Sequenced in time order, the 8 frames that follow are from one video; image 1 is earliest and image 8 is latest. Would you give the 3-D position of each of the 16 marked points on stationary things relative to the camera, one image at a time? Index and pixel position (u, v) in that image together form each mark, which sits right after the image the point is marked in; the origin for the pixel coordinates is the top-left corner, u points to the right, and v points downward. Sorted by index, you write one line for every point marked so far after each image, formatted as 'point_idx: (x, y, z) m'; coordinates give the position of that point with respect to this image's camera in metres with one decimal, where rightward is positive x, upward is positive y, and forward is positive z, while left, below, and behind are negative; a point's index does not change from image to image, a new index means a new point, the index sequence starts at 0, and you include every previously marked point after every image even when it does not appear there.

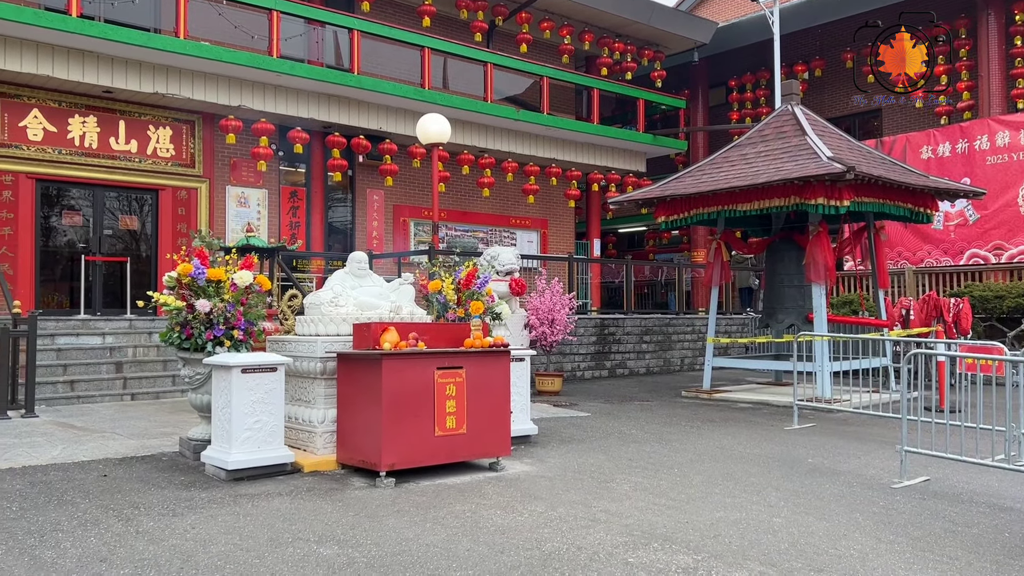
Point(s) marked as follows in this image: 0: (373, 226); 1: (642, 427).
0: (-2.5, +1.1, +15.0) m
1: (+1.3, -1.4, +8.5) m
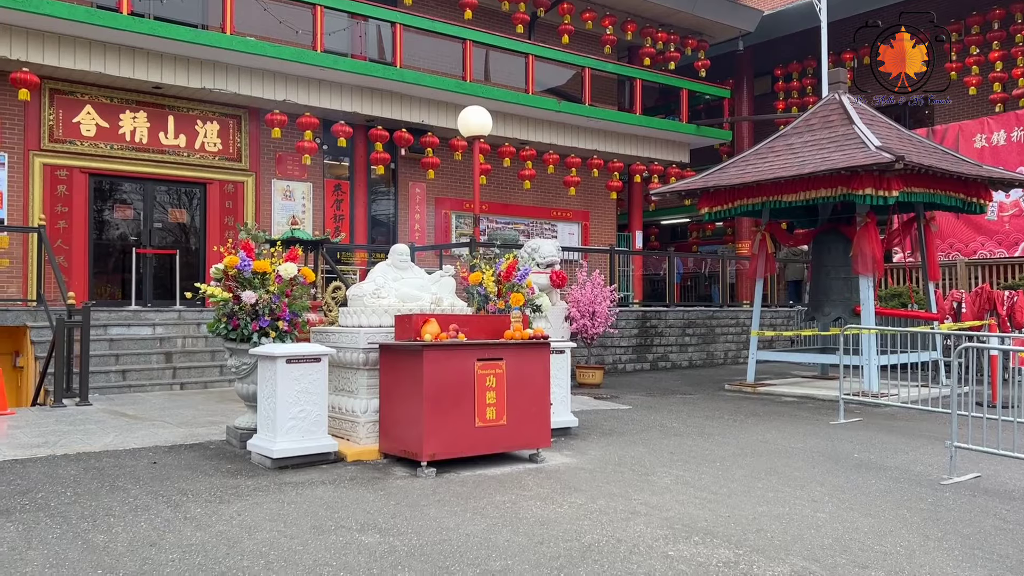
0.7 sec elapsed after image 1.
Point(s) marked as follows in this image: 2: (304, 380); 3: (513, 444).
0: (-1.7, +1.2, +15.1) m
1: (+1.7, -1.3, +8.4) m
2: (-1.4, -0.6, +5.8) m
3: (0.0, -1.1, +6.0) m
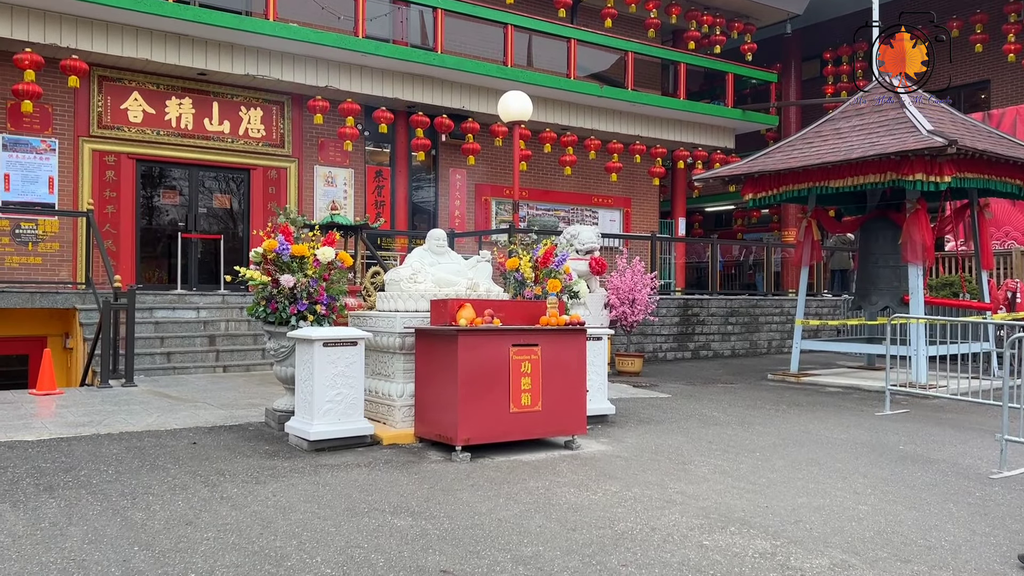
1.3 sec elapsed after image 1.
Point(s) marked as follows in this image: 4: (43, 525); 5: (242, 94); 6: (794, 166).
0: (-1.0, +1.4, +15.1) m
1: (+2.1, -1.2, +8.3) m
2: (-1.2, -0.5, +5.8) m
3: (+0.2, -1.0, +5.9) m
4: (-2.1, -1.1, +3.9) m
5: (-4.1, +2.9, +12.9) m
6: (+3.5, +1.5, +10.5) m
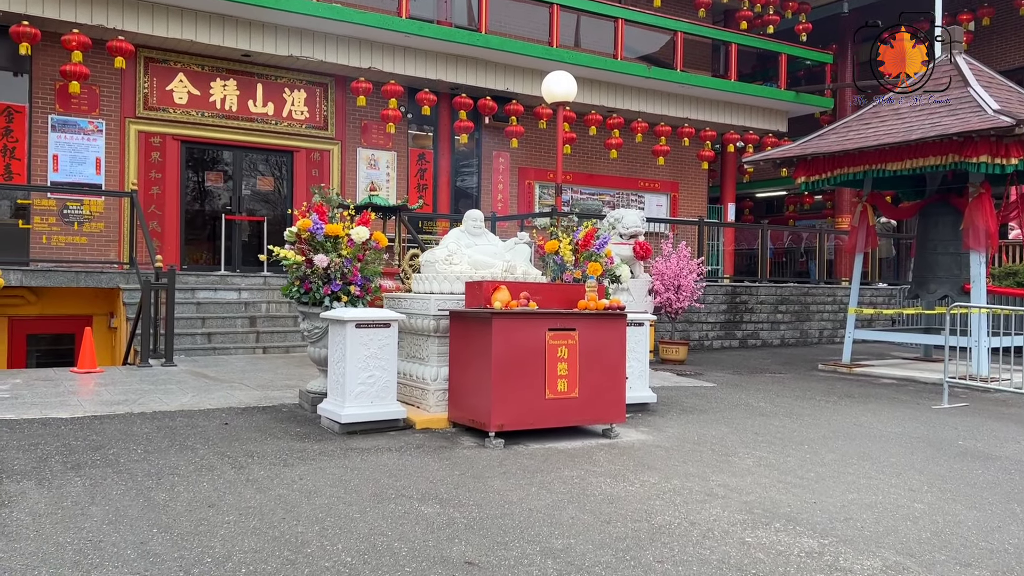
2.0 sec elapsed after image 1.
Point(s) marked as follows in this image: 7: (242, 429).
0: (-0.2, +1.7, +14.9) m
1: (+2.4, -1.0, +8.0) m
2: (-0.9, -0.4, +5.7) m
3: (+0.5, -0.9, +5.7) m
4: (-2.0, -1.0, +3.8) m
5: (-3.4, +3.2, +12.9) m
6: (+4.0, +1.7, +10.1) m
7: (-1.8, -0.9, +5.6) m
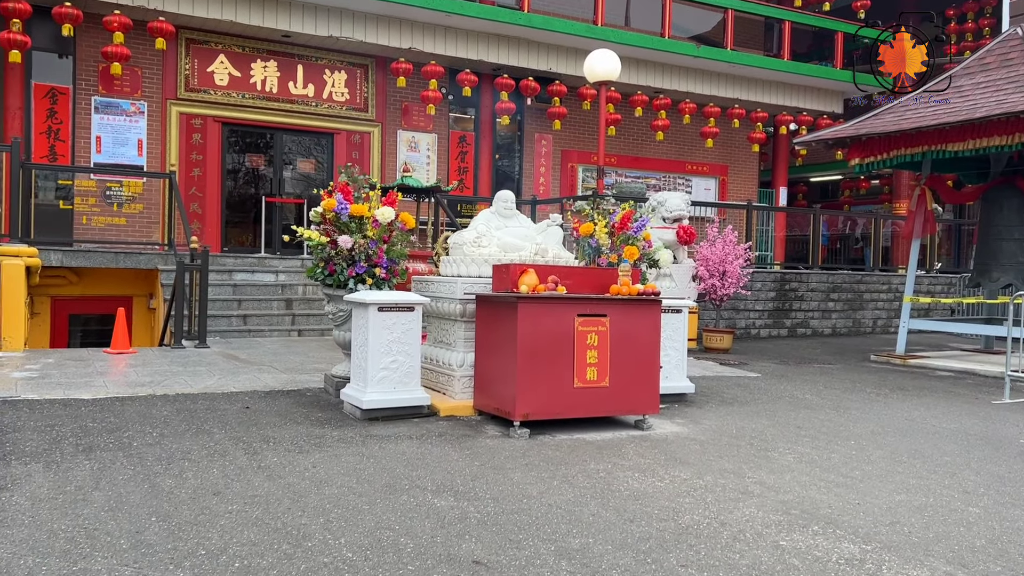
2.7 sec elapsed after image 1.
0: (+0.5, +2.0, +14.6) m
1: (+2.7, -0.9, +7.6) m
2: (-0.7, -0.3, +5.5) m
3: (+0.7, -0.8, +5.5) m
4: (-1.9, -0.9, +3.7) m
5: (-2.8, +3.5, +12.8) m
6: (+4.4, +1.8, +9.6) m
7: (-1.6, -0.8, +5.4) m
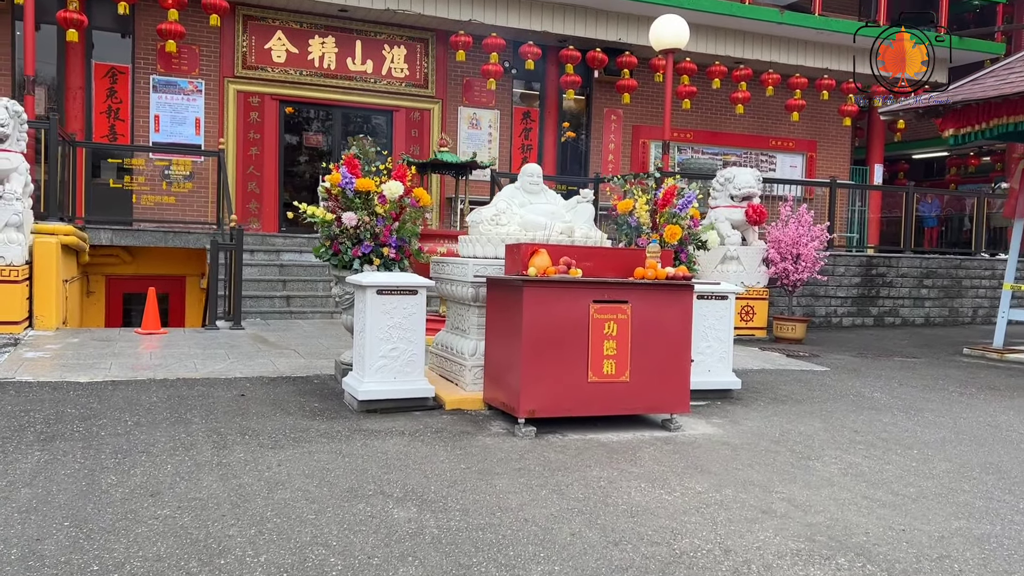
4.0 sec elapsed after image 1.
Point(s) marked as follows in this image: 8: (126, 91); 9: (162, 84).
0: (+1.6, +2.3, +13.9) m
1: (+3.0, -0.8, +6.8) m
2: (-0.7, -0.2, +5.1) m
3: (+0.7, -0.7, +4.9) m
4: (-2.1, -0.8, +3.4) m
5: (-1.8, +3.7, +12.5) m
6: (+5.0, +1.9, +8.5) m
7: (-1.5, -0.7, +5.1) m
8: (-5.1, +2.6, +11.3) m
9: (-4.7, +2.7, +11.4) m
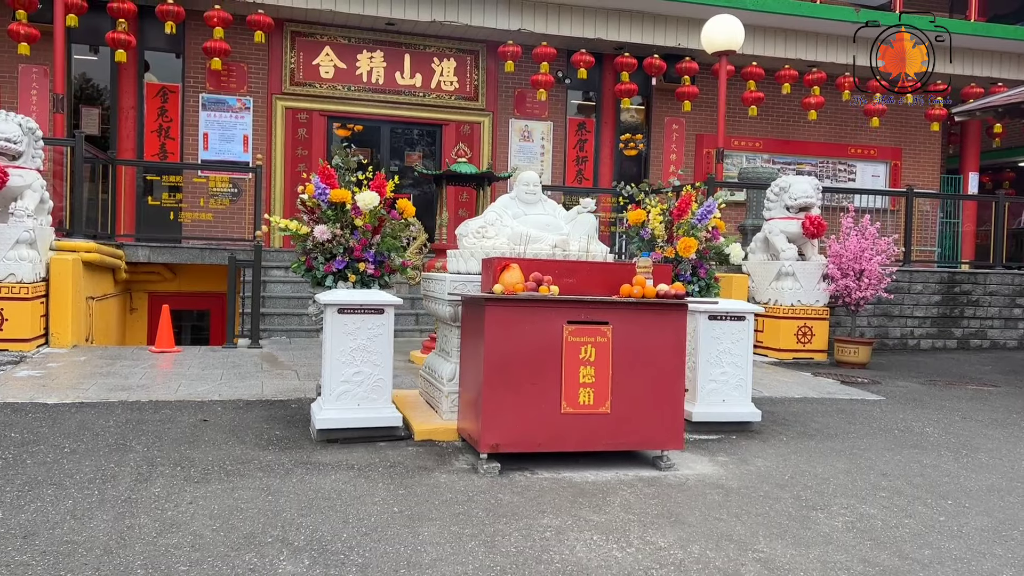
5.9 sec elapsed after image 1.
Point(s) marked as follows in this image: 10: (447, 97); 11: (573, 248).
0: (+2.5, +2.0, +13.2) m
1: (+3.0, -0.9, +5.9) m
2: (-0.8, -0.3, +4.7) m
3: (+0.5, -0.8, +4.3) m
4: (-2.4, -0.9, +3.2) m
5: (-1.1, +3.5, +12.2) m
6: (+5.2, +1.8, +7.5) m
7: (-1.7, -0.8, +4.8) m
8: (-4.5, +2.4, +11.4) m
9: (-4.1, +2.5, +11.5) m
10: (-1.0, +2.8, +12.4) m
11: (+0.4, +0.3, +5.2) m
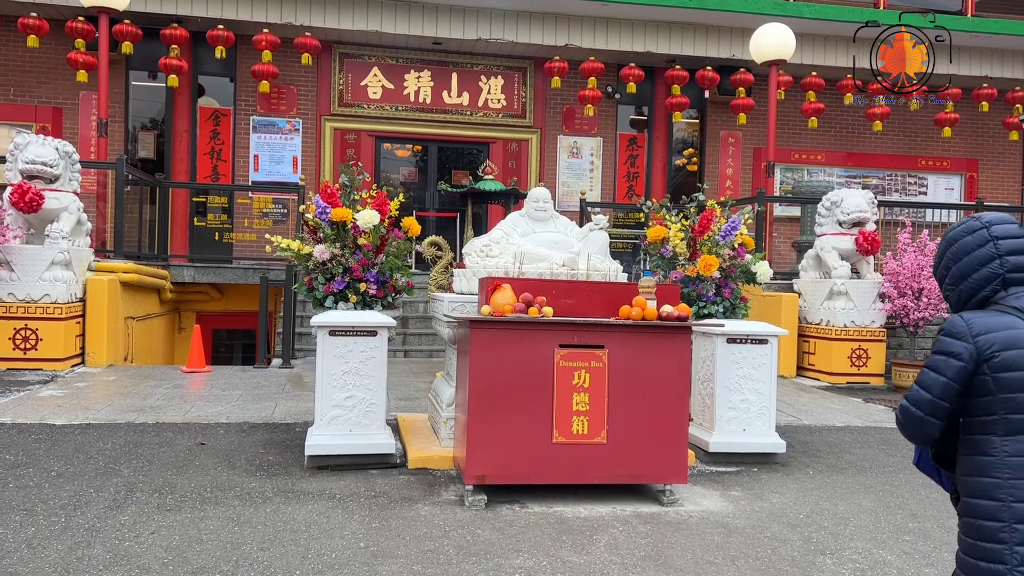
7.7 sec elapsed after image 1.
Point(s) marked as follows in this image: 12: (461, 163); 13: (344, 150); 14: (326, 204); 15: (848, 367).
0: (+3.2, +1.7, +12.8) m
1: (+3.1, -1.1, +5.4) m
2: (-0.8, -0.4, +4.5) m
3: (+0.5, -0.9, +4.0) m
4: (-2.5, -0.9, +3.2) m
5: (-0.4, +3.2, +12.1) m
6: (+5.4, +1.6, +6.8) m
7: (-1.7, -0.9, +4.7) m
8: (-3.9, +2.1, +11.6) m
9: (-3.4, +2.2, +11.7) m
10: (-0.3, +2.5, +12.2) m
11: (+0.4, +0.1, +4.9) m
12: (-0.7, +1.8, +12.4) m
13: (-2.4, +1.9, +11.9) m
14: (-1.1, +0.5, +5.0) m
15: (+3.3, -0.8, +8.4) m
